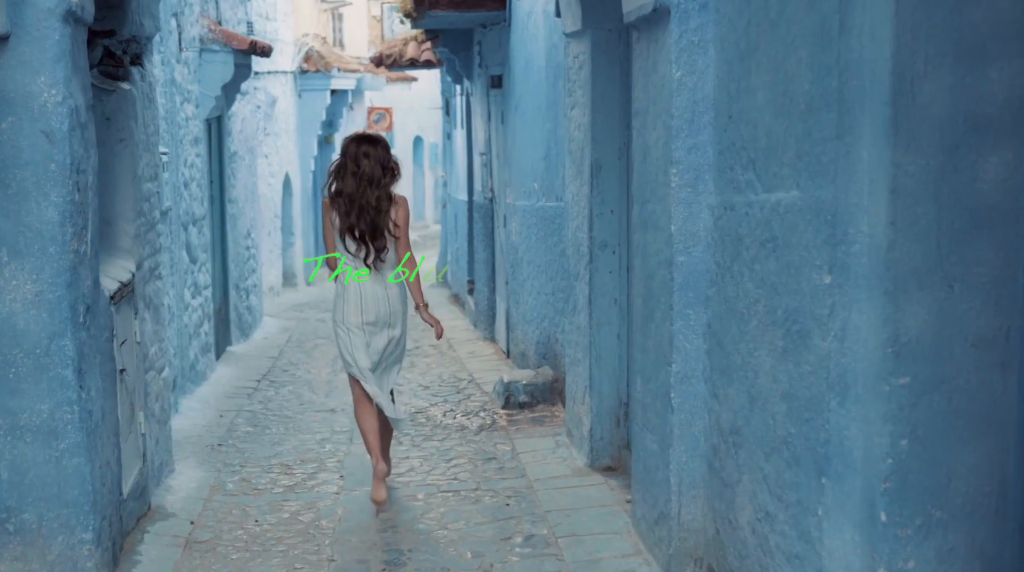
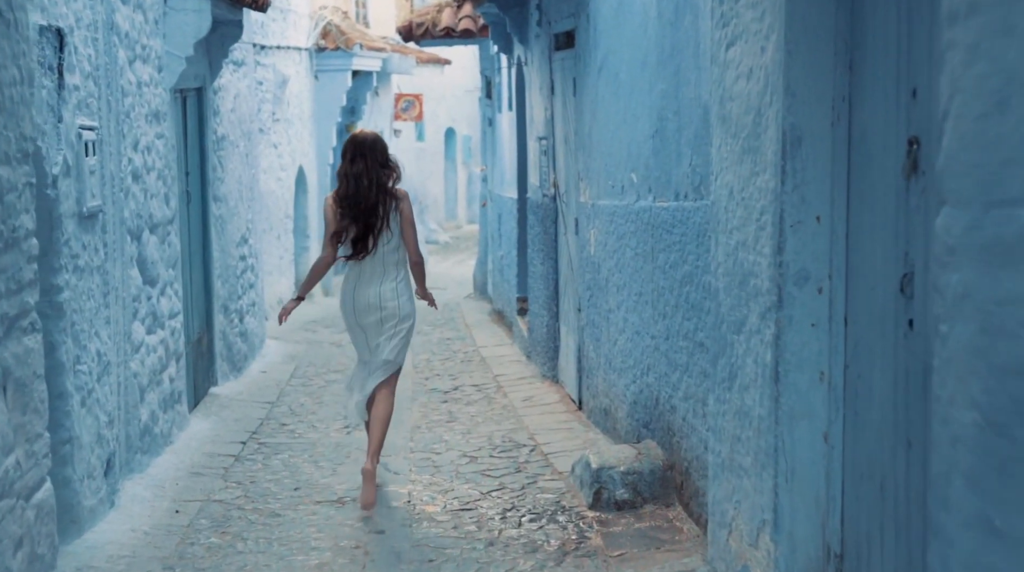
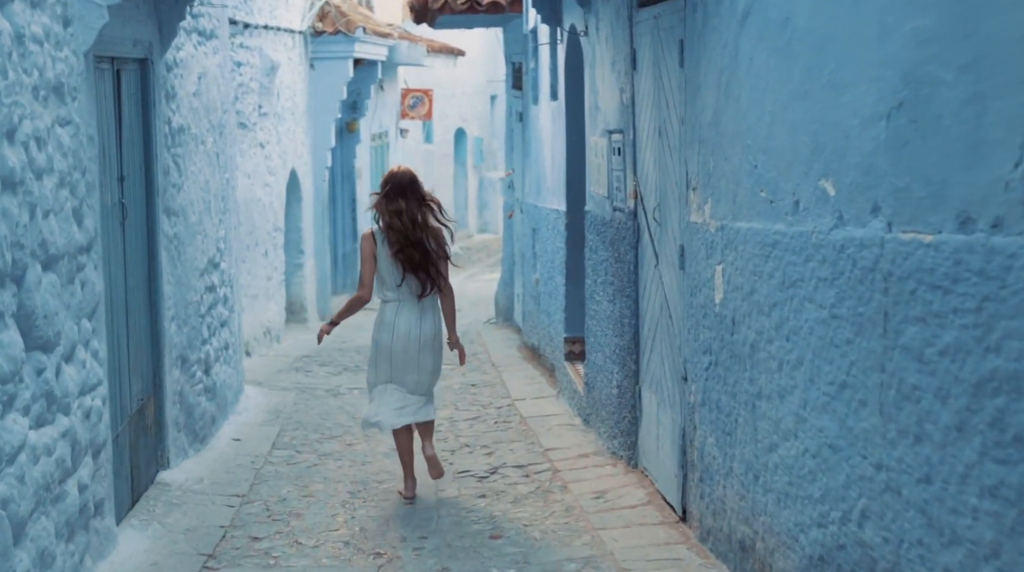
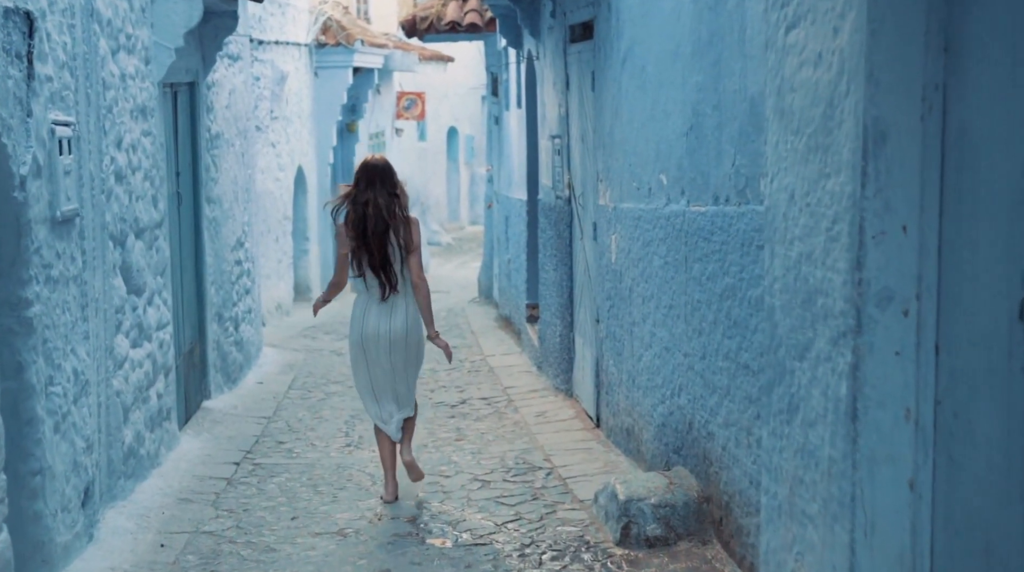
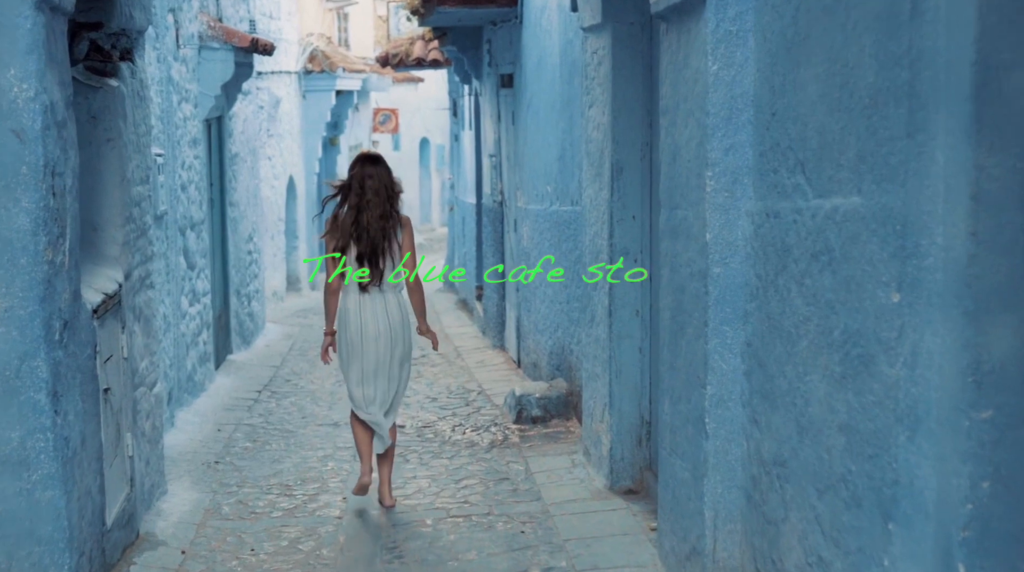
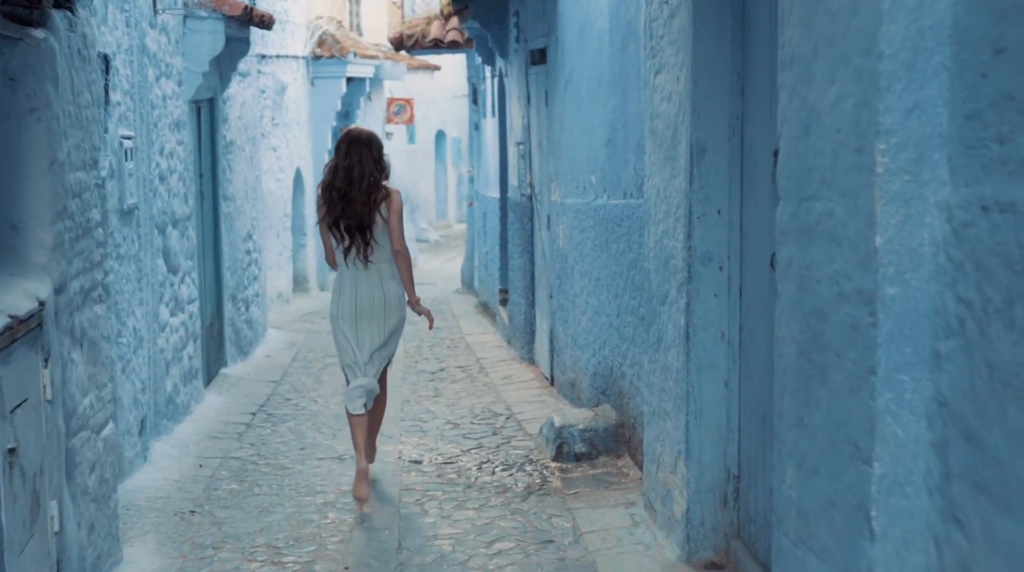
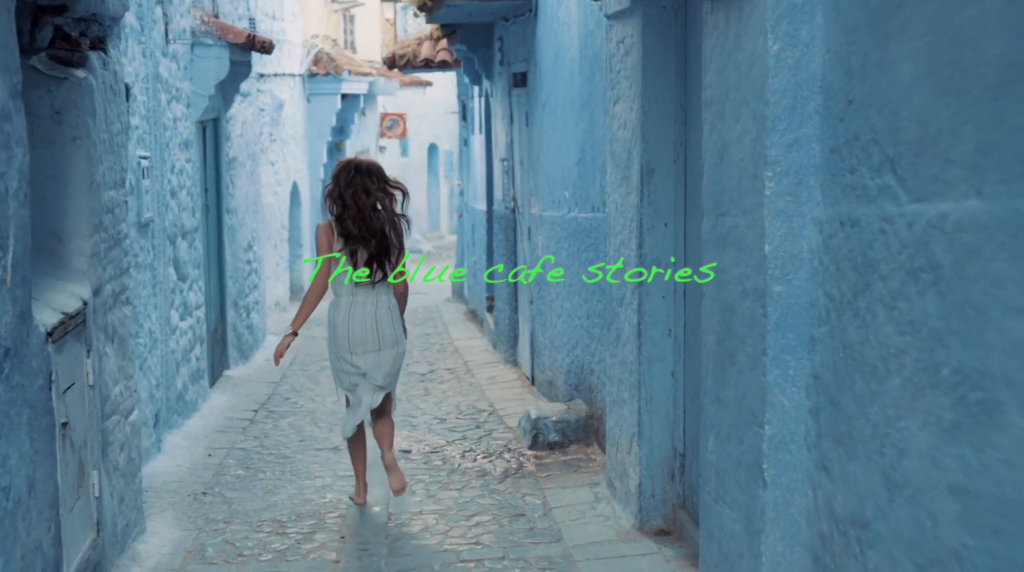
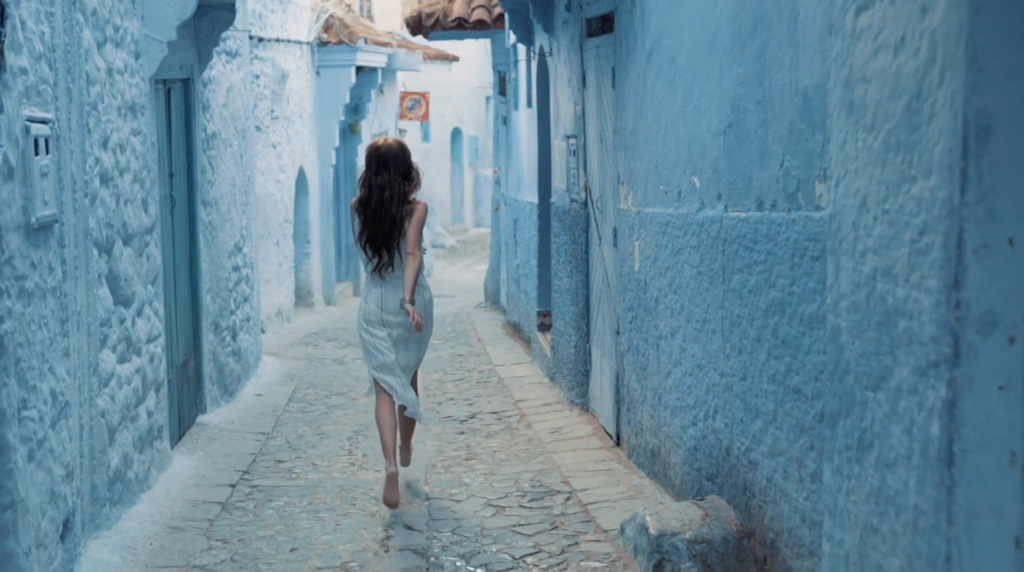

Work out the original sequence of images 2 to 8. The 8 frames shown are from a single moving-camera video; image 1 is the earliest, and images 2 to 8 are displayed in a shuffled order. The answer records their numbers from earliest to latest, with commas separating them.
5, 7, 6, 2, 4, 8, 3
